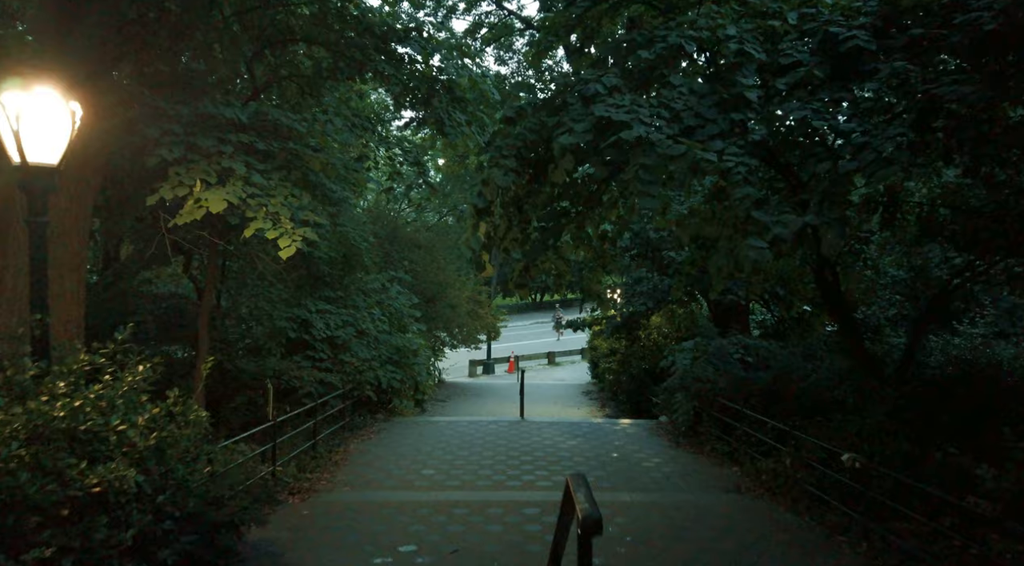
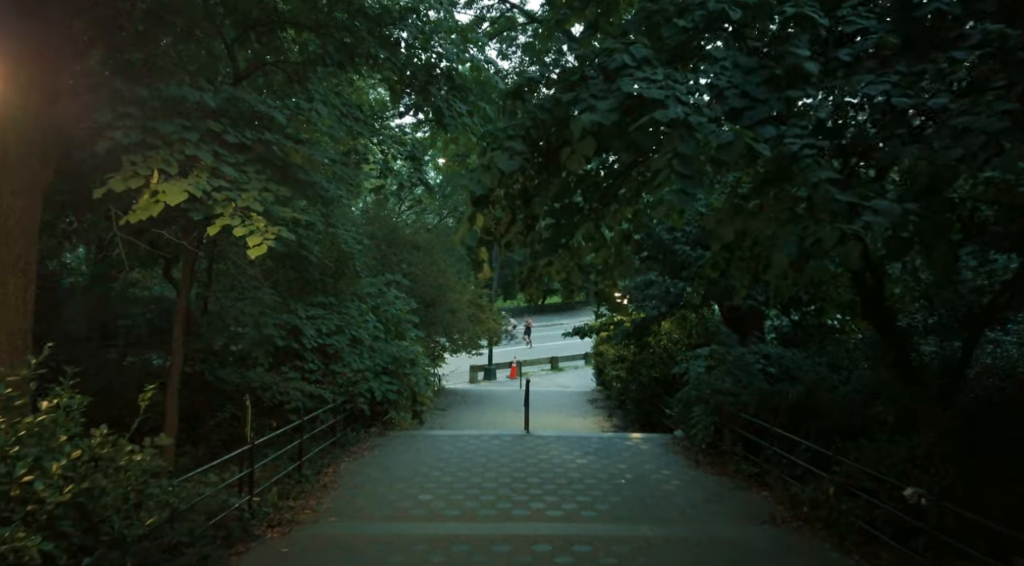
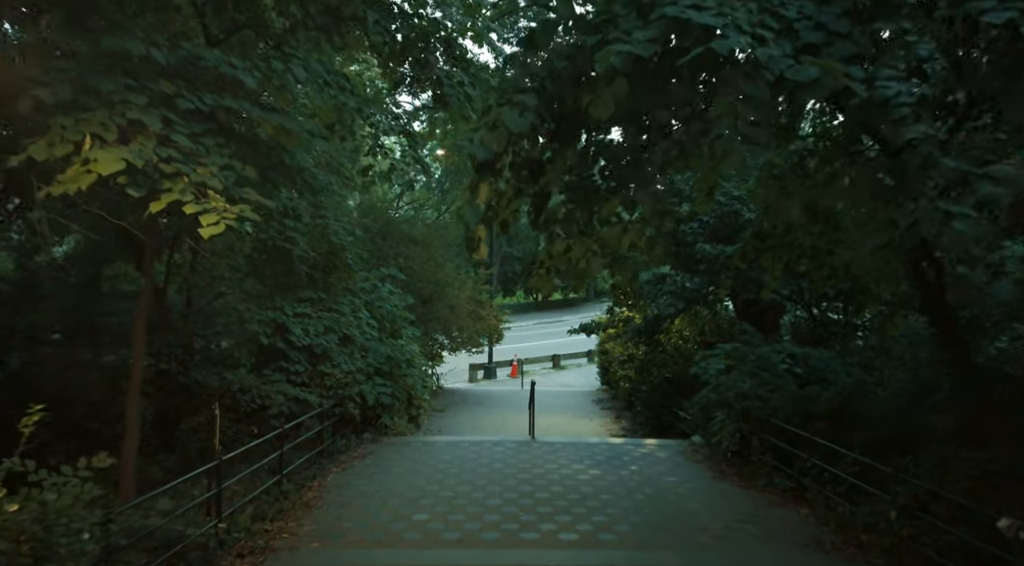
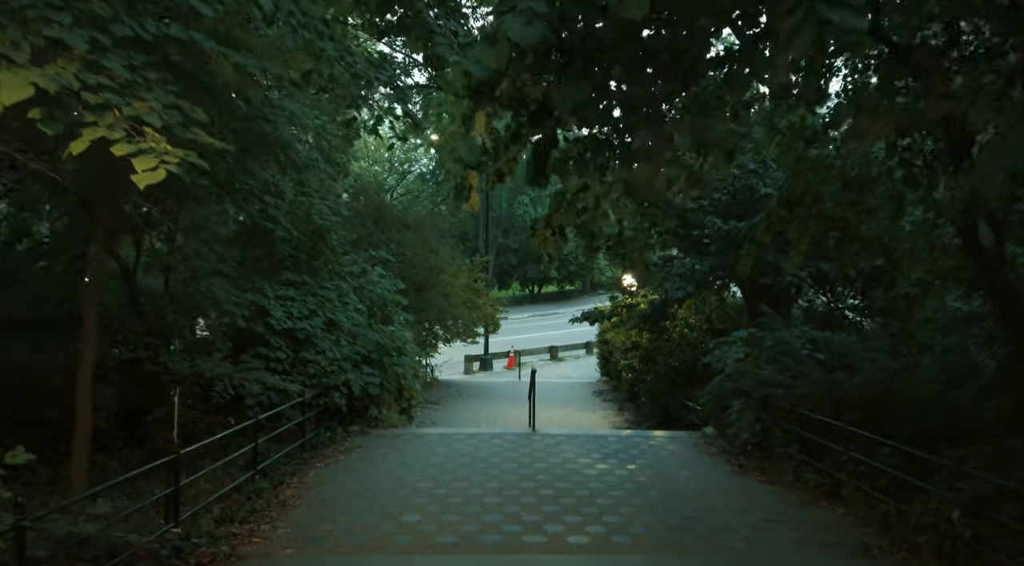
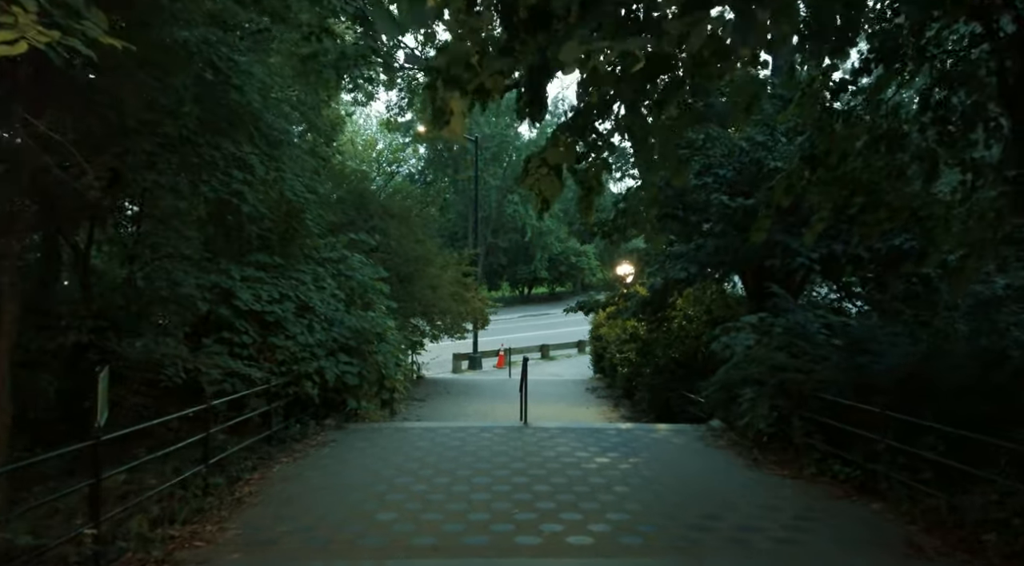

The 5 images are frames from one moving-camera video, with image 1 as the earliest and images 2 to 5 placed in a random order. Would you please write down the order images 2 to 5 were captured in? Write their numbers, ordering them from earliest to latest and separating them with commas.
2, 3, 4, 5
